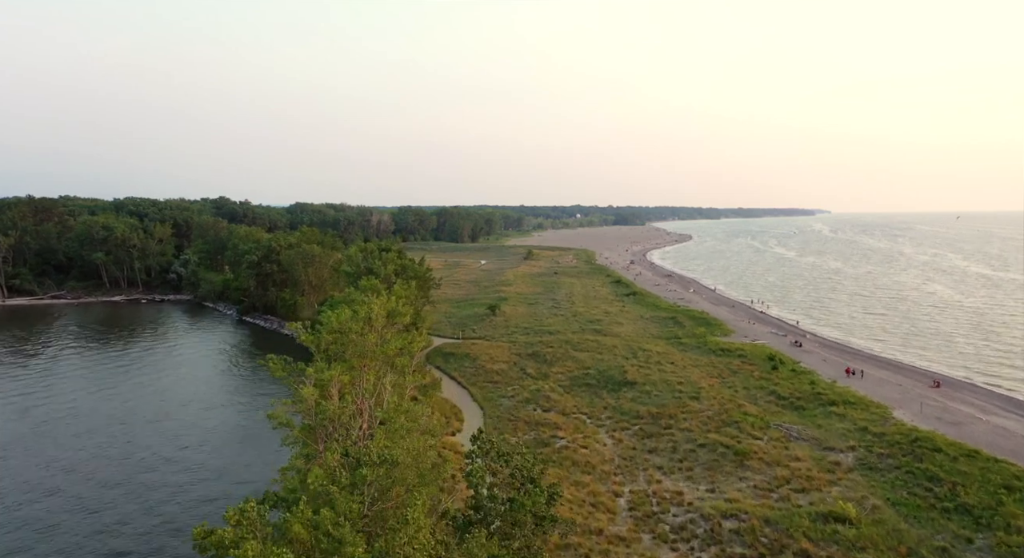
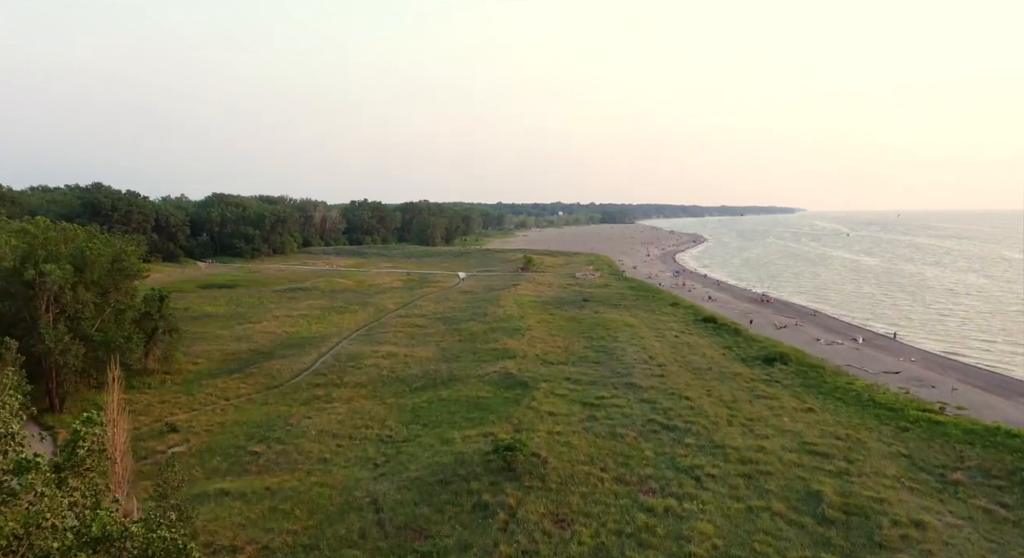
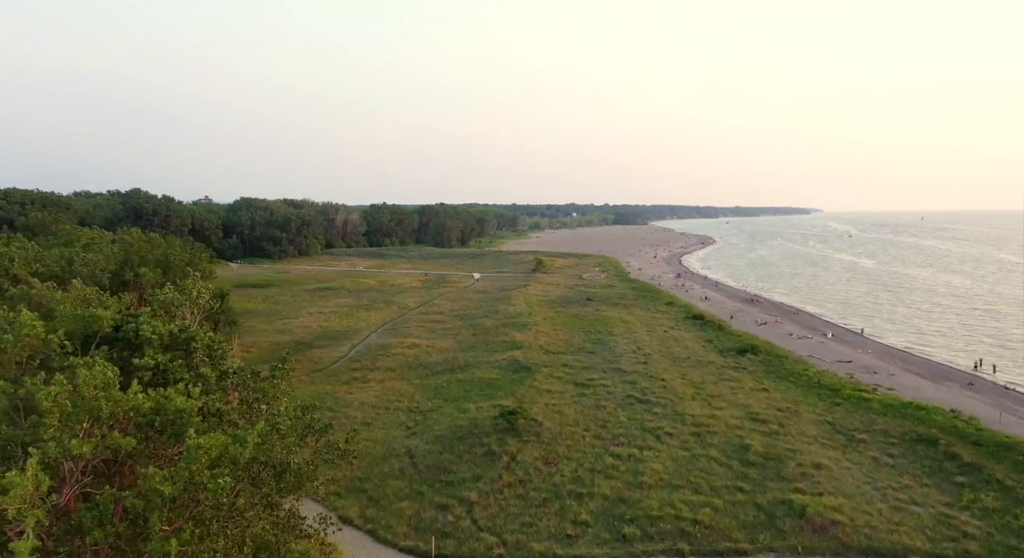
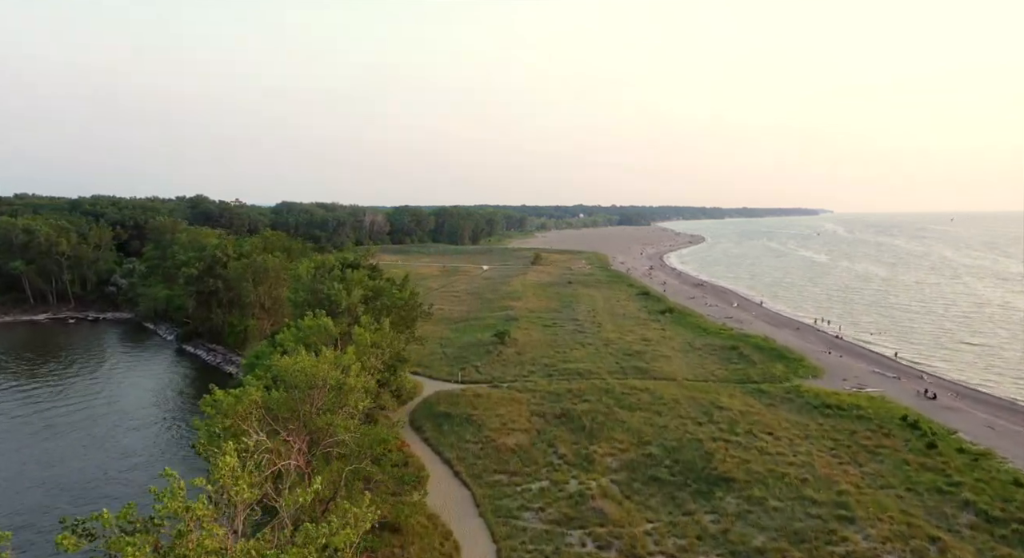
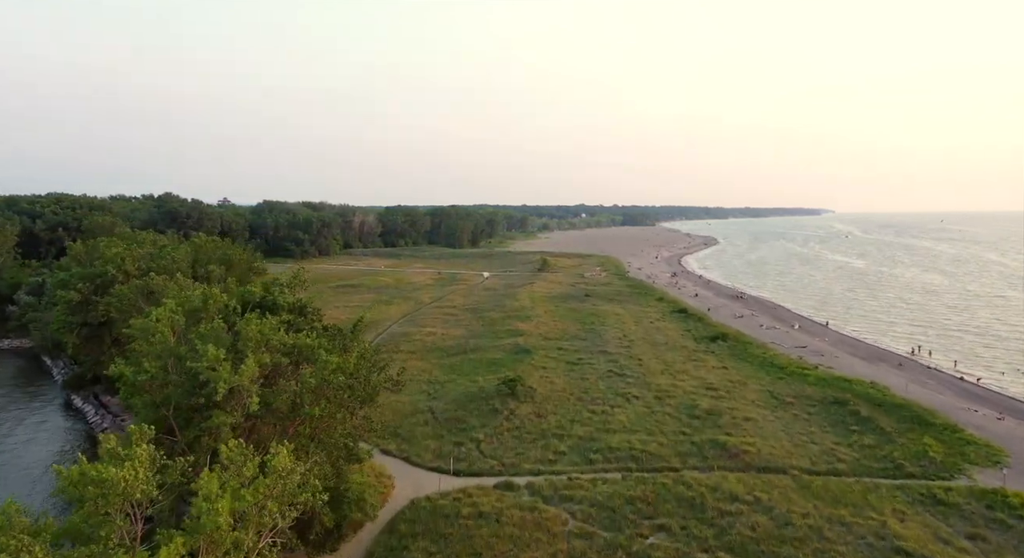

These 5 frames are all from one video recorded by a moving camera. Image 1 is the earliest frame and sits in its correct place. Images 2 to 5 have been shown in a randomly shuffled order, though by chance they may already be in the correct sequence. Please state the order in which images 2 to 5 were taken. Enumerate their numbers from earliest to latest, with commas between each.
4, 5, 3, 2
